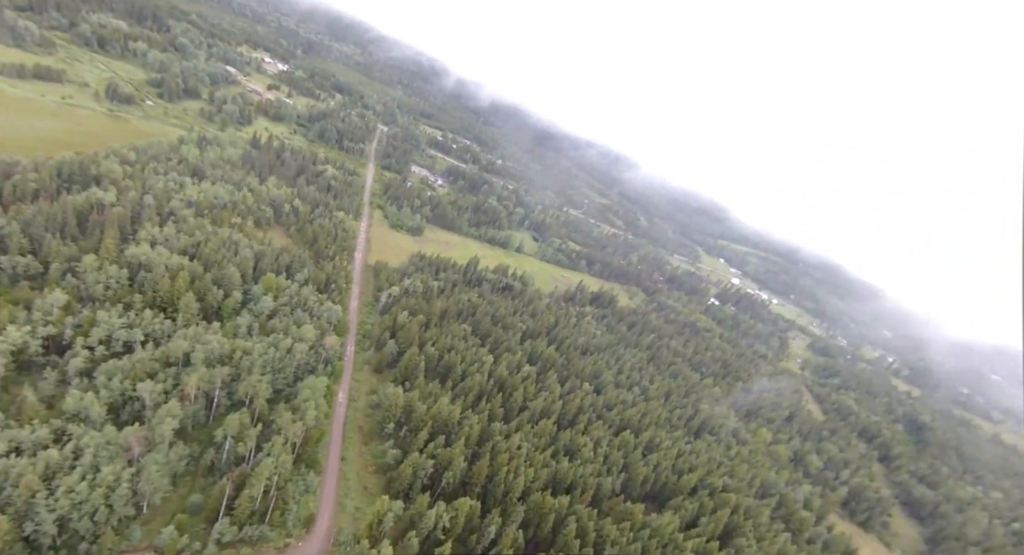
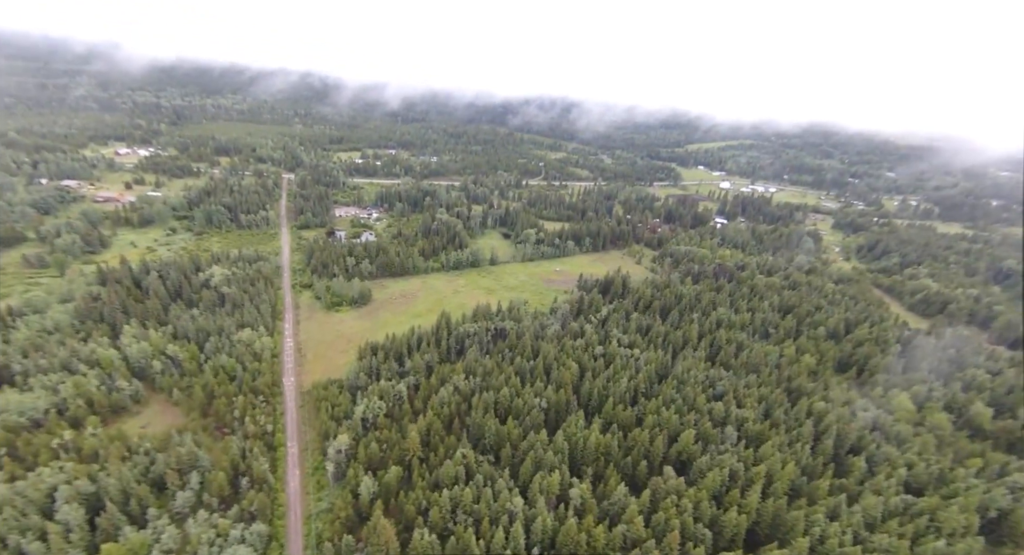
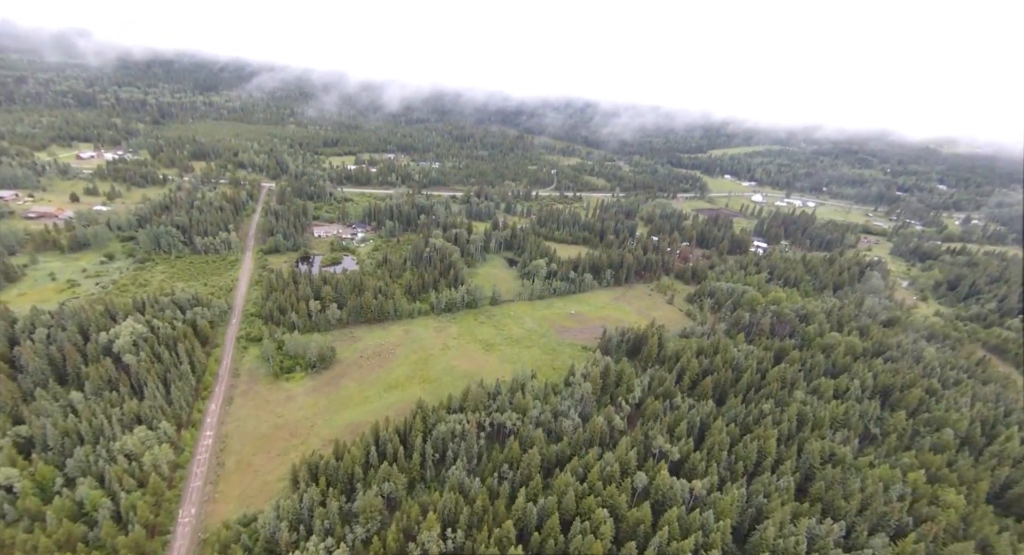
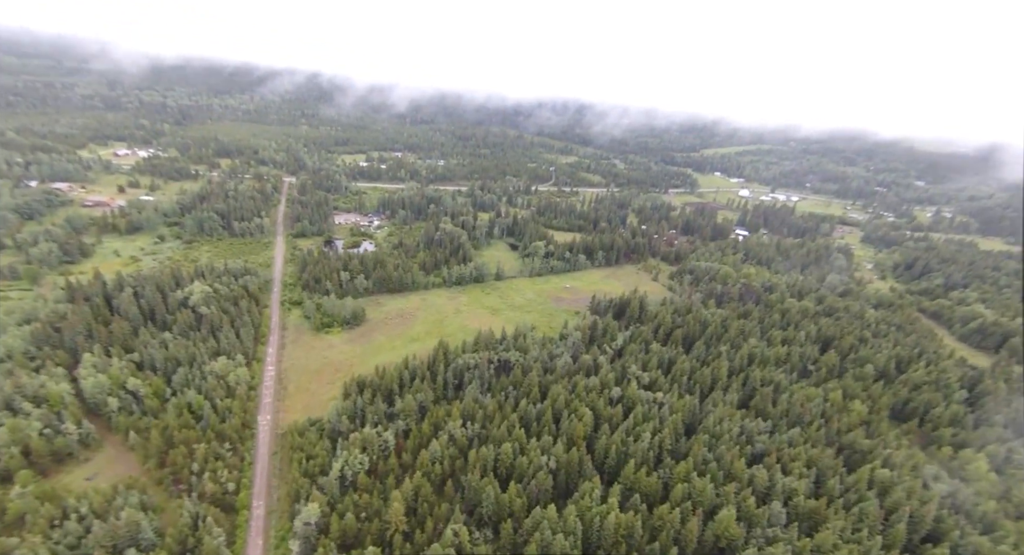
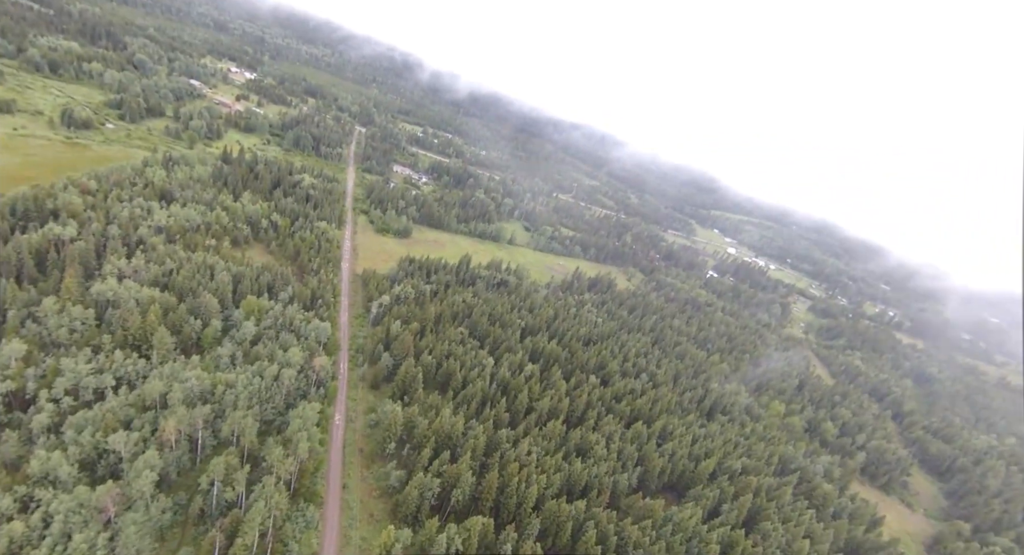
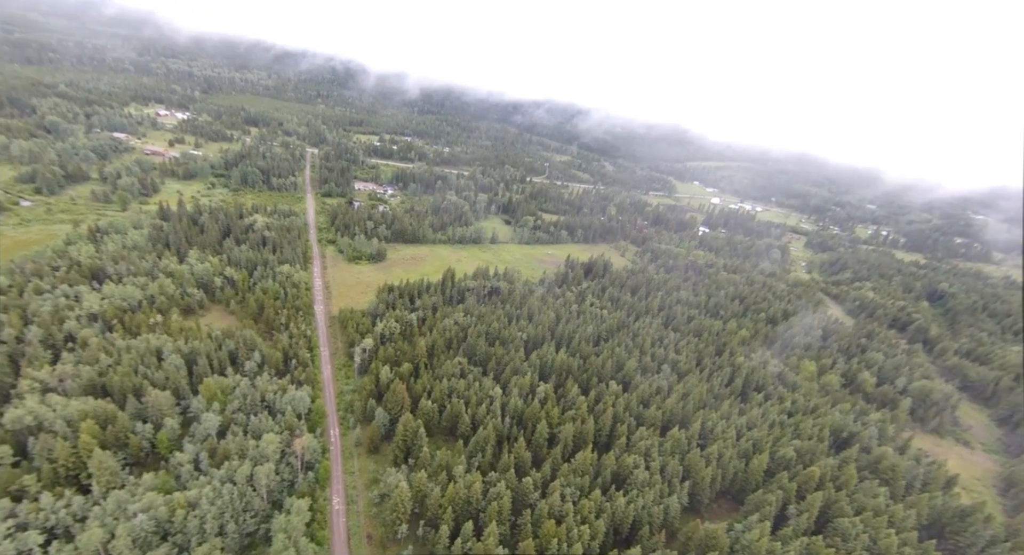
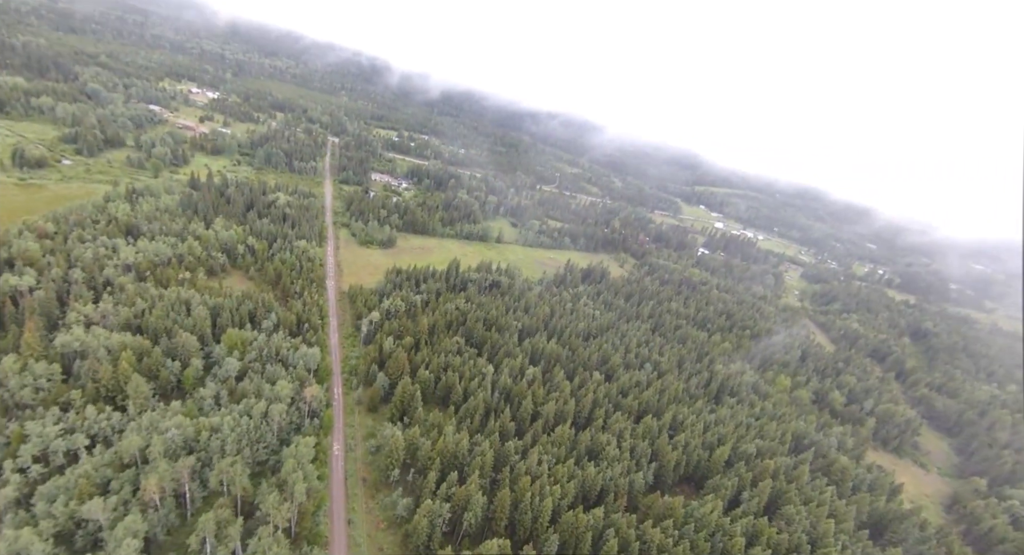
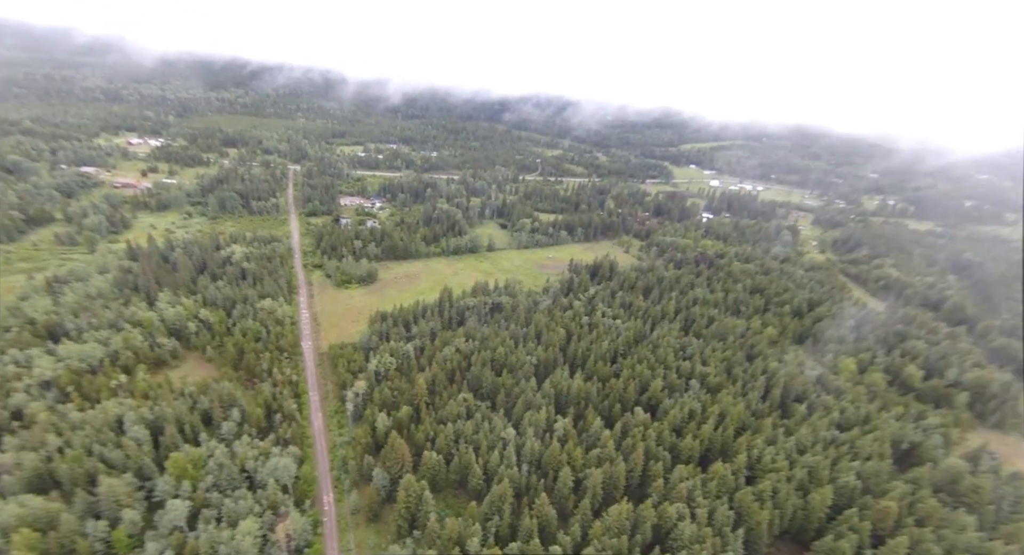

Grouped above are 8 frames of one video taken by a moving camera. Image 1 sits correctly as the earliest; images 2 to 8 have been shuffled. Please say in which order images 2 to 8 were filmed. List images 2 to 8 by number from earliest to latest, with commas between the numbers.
5, 7, 6, 8, 2, 4, 3
